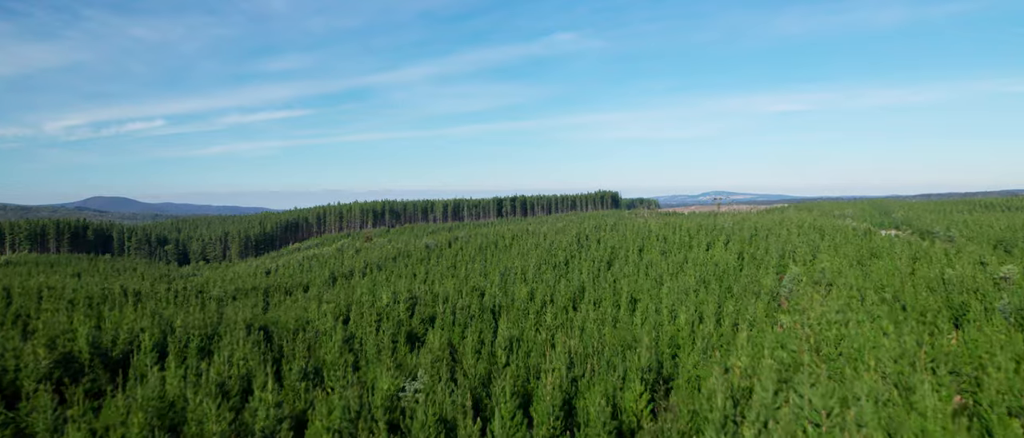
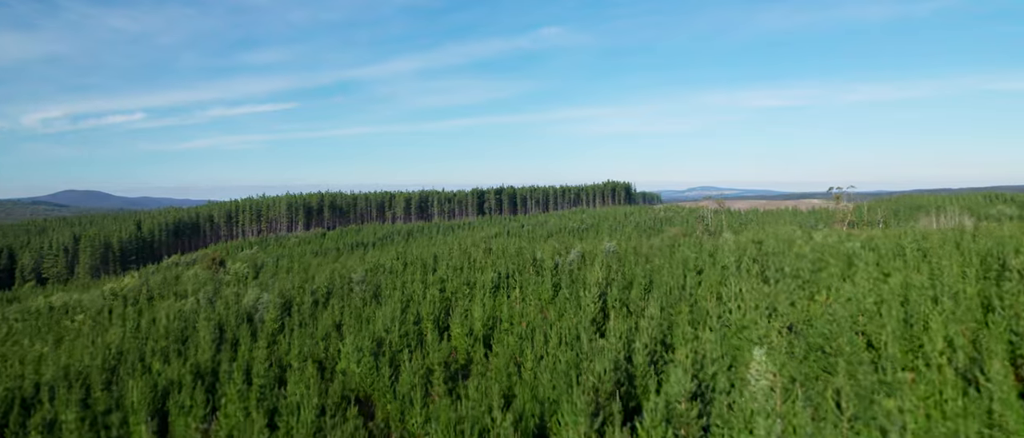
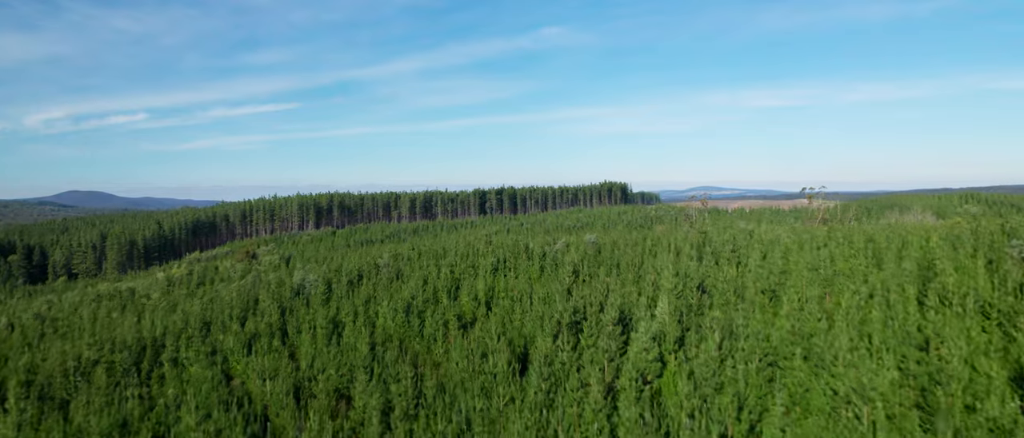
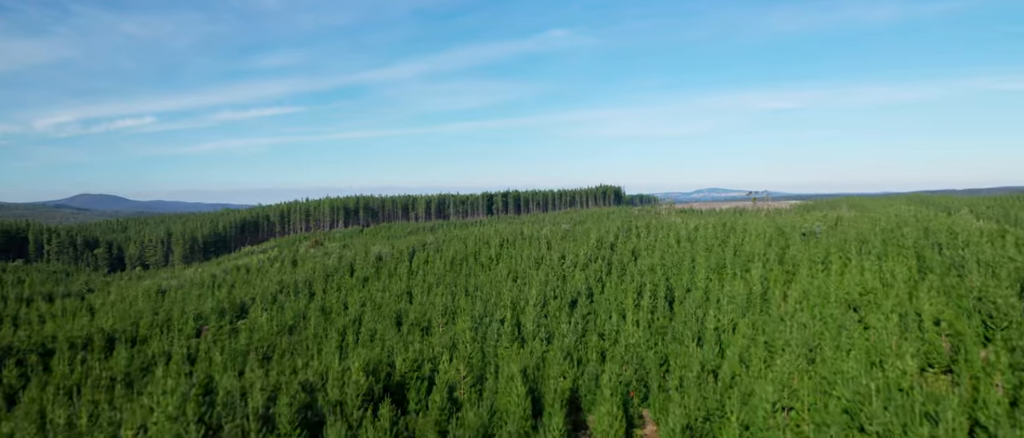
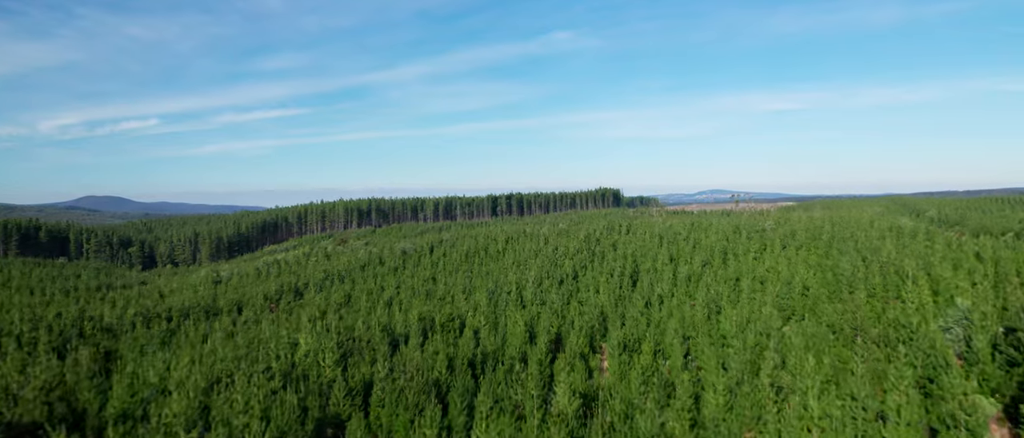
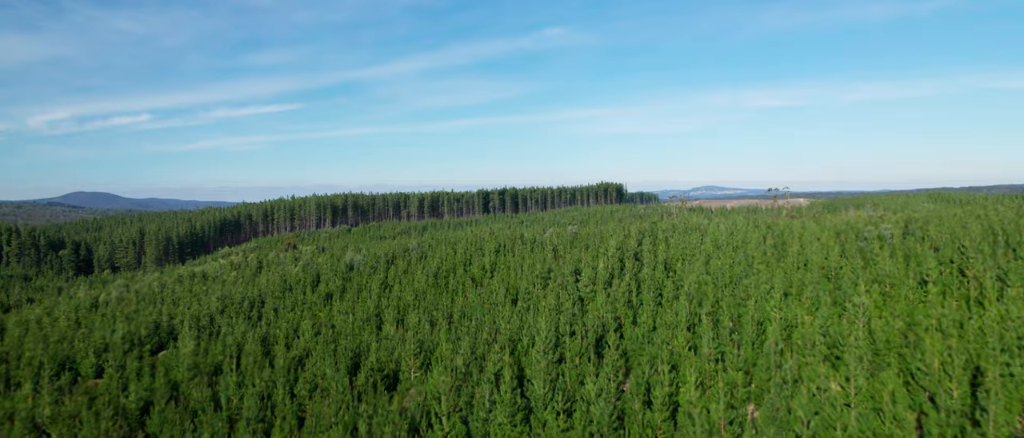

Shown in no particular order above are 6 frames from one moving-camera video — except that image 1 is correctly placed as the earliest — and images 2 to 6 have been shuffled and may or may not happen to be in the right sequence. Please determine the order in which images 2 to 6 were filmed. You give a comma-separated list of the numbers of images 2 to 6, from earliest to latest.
5, 4, 6, 3, 2
